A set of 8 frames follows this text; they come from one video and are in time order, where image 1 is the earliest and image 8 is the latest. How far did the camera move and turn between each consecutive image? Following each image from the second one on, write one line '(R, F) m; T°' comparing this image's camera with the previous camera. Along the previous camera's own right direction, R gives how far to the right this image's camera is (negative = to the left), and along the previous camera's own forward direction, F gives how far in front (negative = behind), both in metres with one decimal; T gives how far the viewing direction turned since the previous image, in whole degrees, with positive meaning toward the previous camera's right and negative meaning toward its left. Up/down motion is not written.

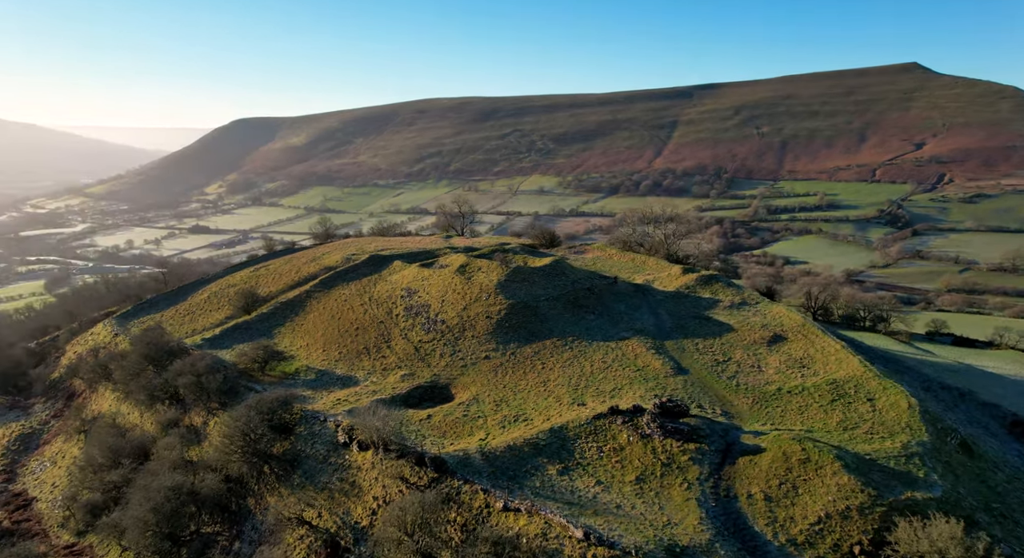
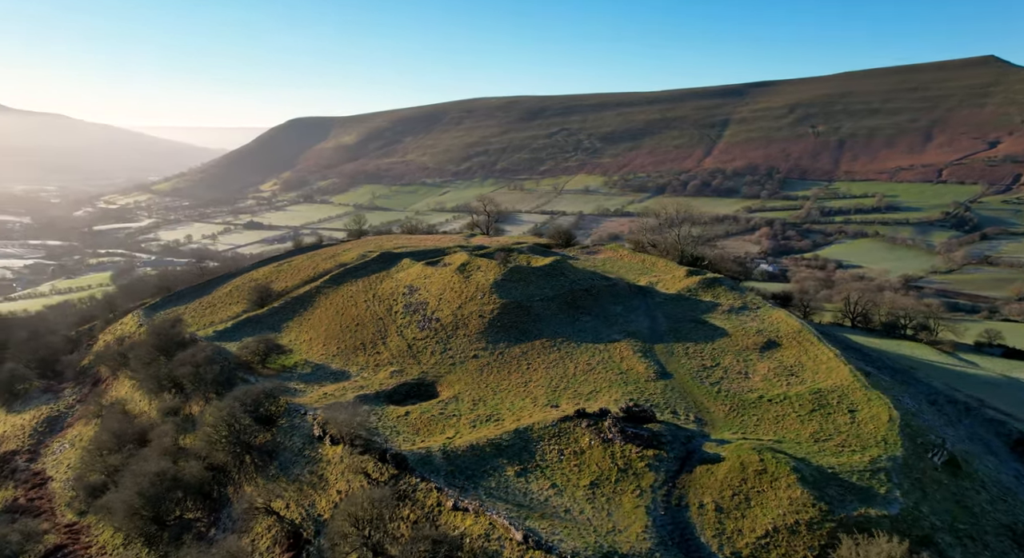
(+4.0, +0.2) m; -4°
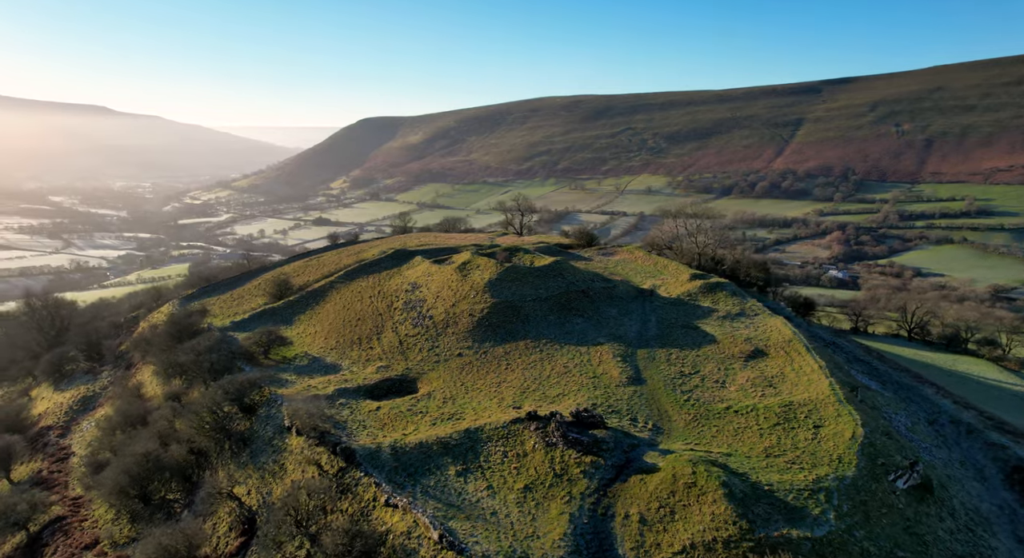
(+5.5, +0.4) m; -6°
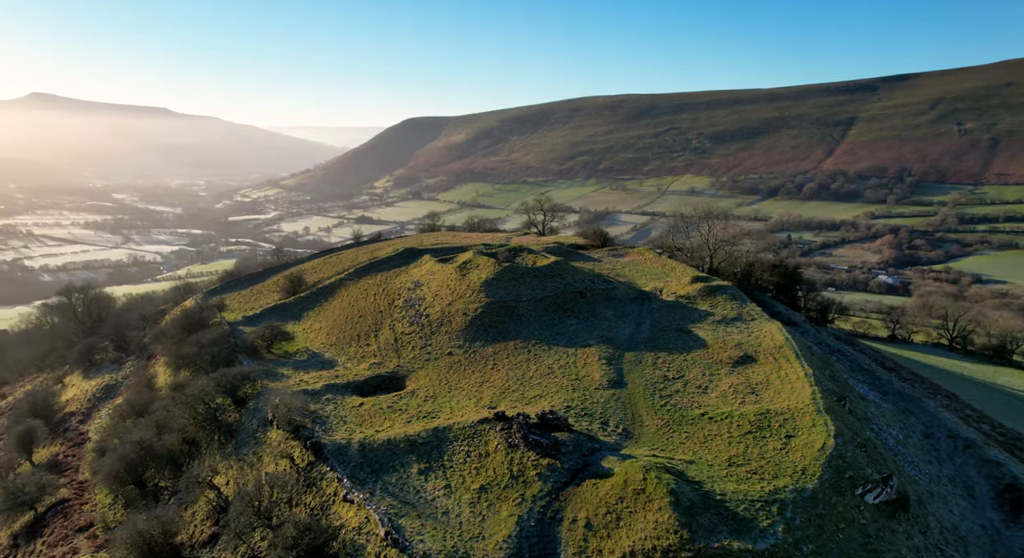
(+3.6, +0.2) m; -4°
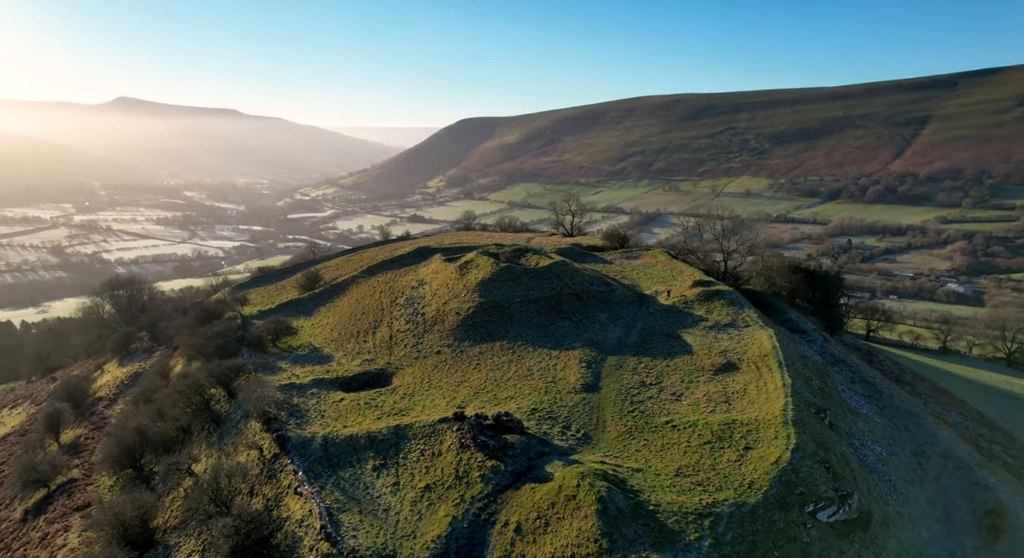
(+4.6, +0.3) m; -5°
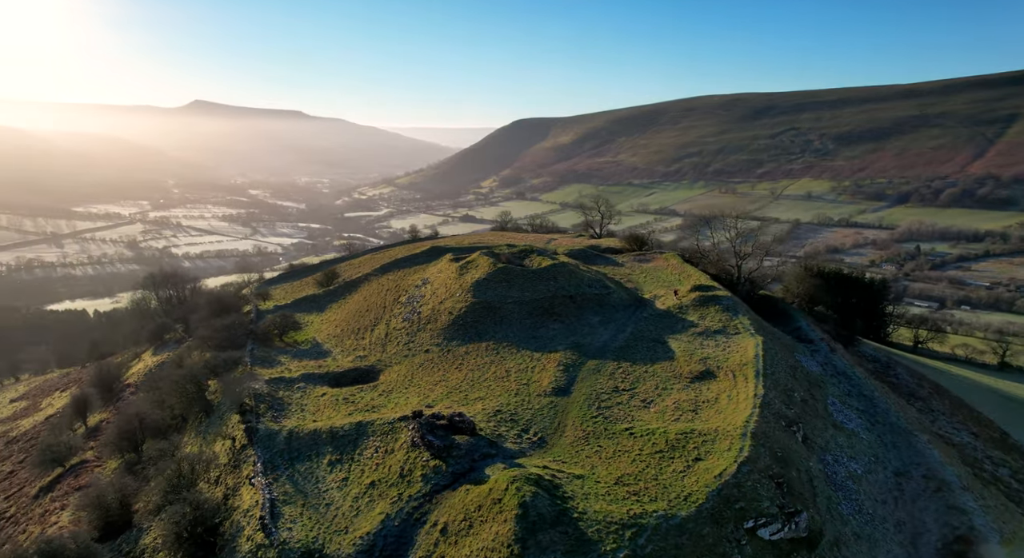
(+4.7, +0.3) m; -5°
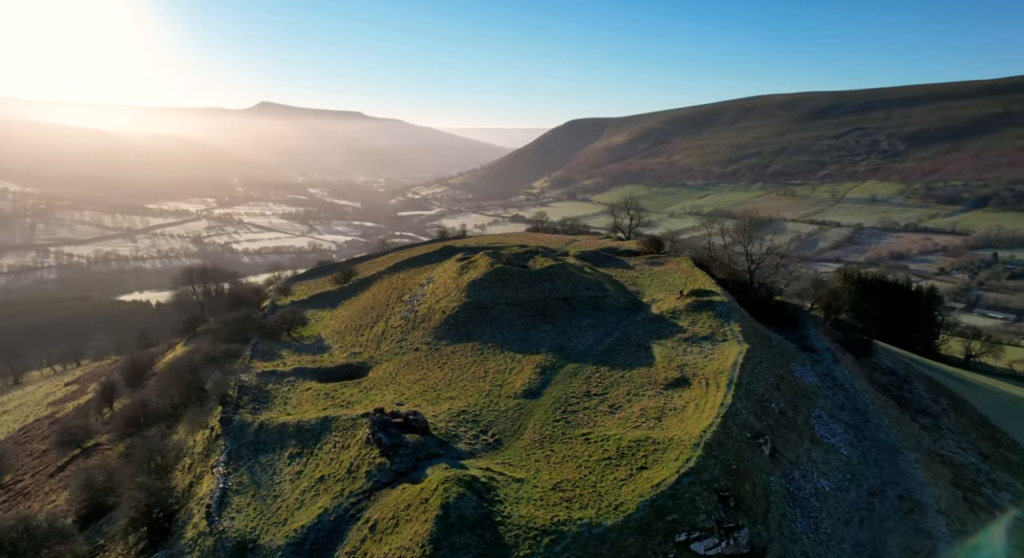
(+4.6, +0.3) m; -5°
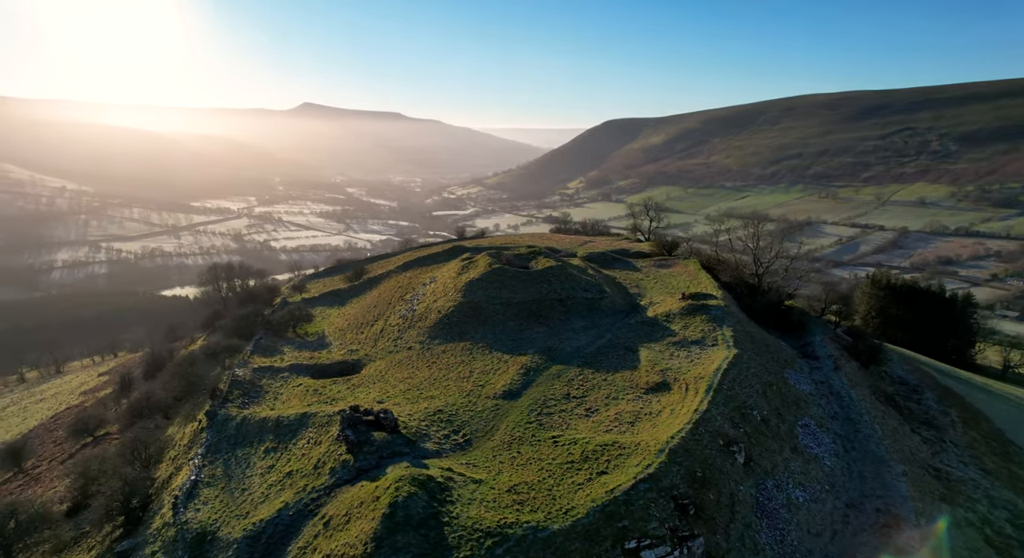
(+3.1, +0.2) m; -3°
